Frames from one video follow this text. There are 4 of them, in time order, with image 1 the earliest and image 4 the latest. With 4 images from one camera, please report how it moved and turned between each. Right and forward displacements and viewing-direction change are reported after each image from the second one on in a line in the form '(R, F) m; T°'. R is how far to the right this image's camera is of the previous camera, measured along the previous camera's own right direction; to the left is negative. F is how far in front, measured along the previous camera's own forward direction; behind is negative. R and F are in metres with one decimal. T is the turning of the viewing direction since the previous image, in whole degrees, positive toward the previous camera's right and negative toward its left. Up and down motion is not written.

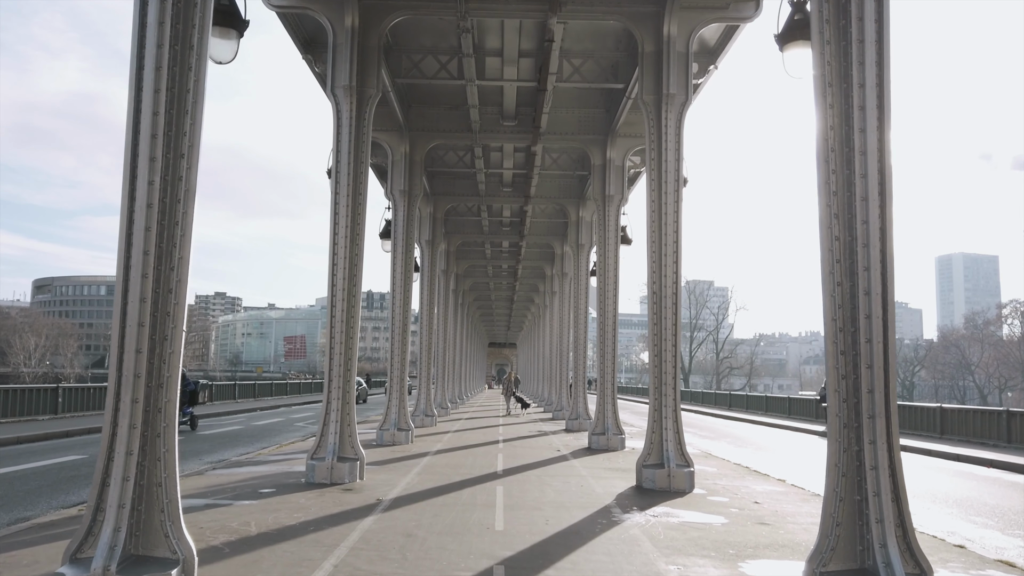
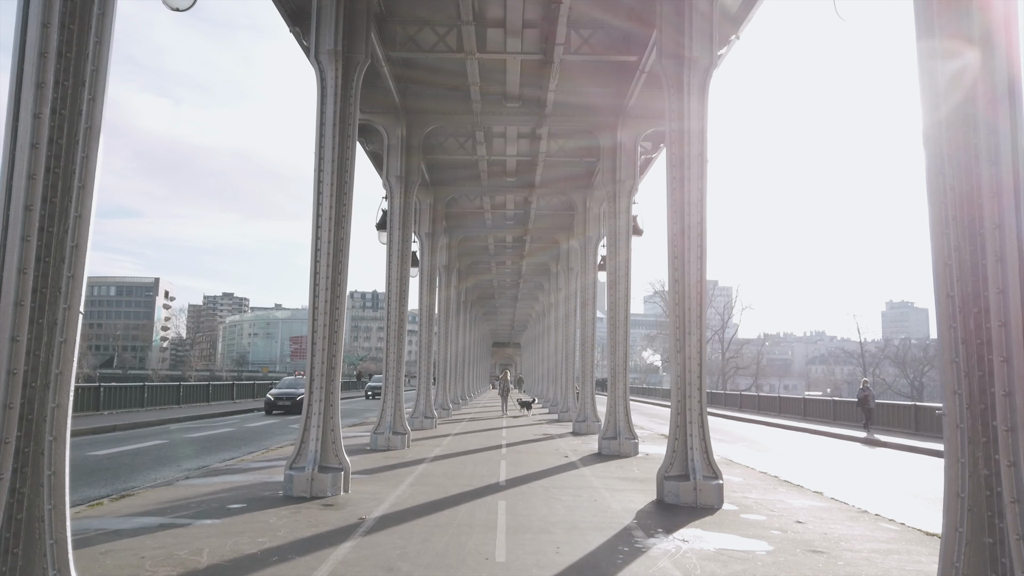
(0.0, +1.4) m; 0°
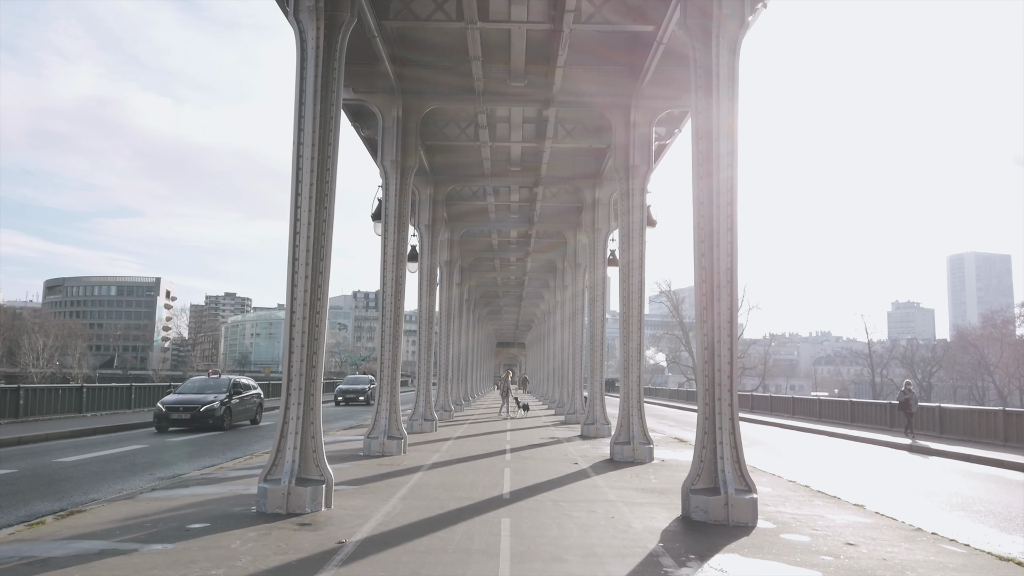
(0.0, +1.3) m; 0°
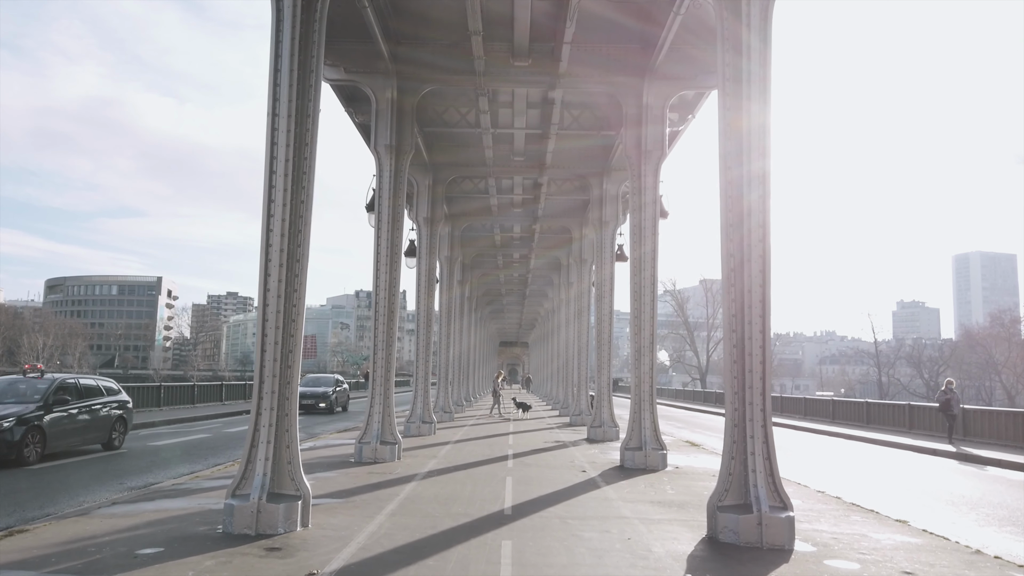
(0.0, +1.2) m; 0°
